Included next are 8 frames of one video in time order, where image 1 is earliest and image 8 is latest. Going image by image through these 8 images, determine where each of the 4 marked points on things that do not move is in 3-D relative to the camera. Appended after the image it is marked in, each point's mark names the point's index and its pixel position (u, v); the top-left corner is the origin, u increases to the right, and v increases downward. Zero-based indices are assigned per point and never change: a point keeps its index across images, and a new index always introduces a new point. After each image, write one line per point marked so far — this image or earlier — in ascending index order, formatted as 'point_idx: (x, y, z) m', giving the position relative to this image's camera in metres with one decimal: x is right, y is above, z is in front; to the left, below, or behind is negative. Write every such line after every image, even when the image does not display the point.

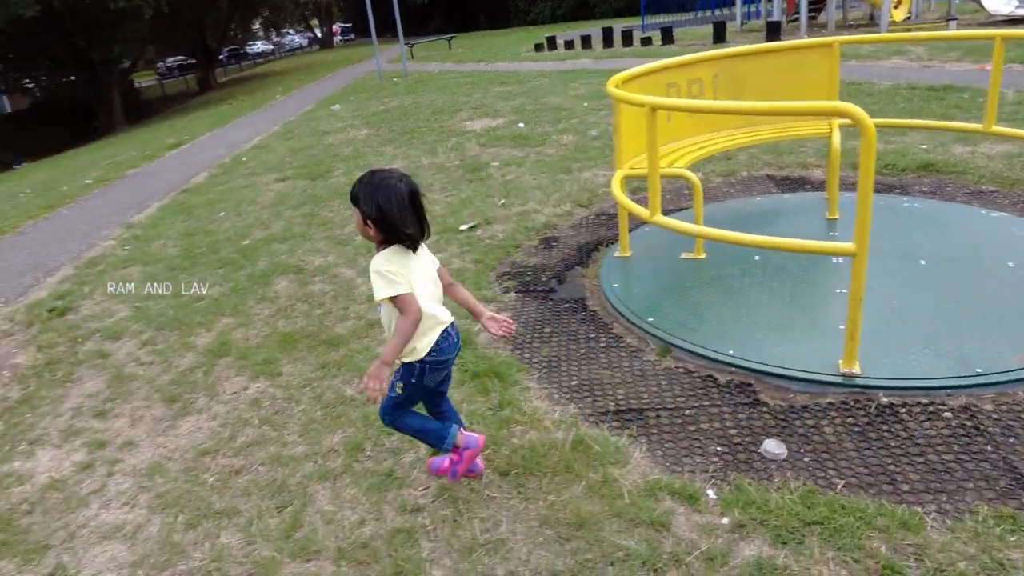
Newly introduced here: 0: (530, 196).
0: (+0.2, +0.7, +5.8) m
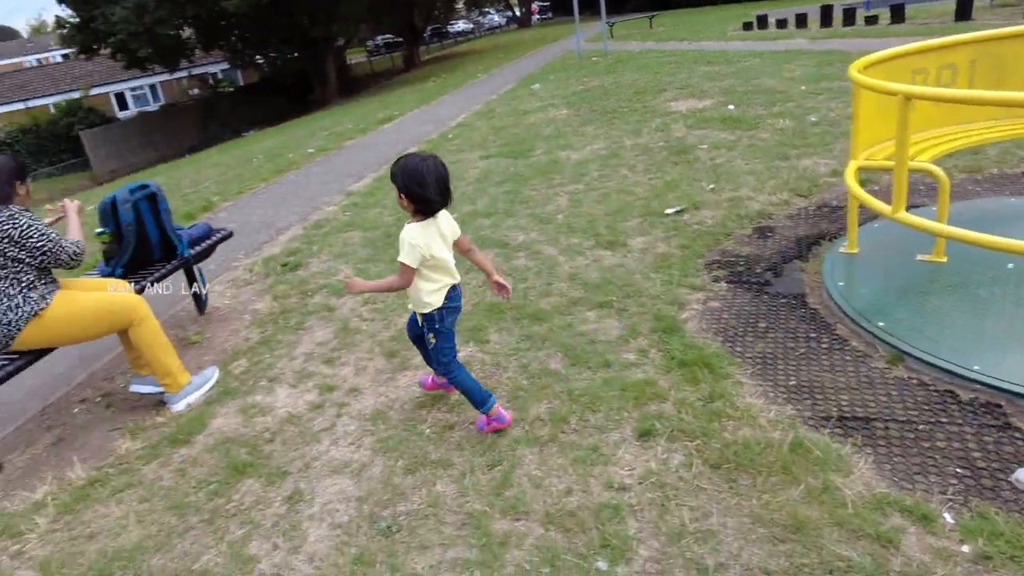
0: (+1.8, +0.8, +5.5) m
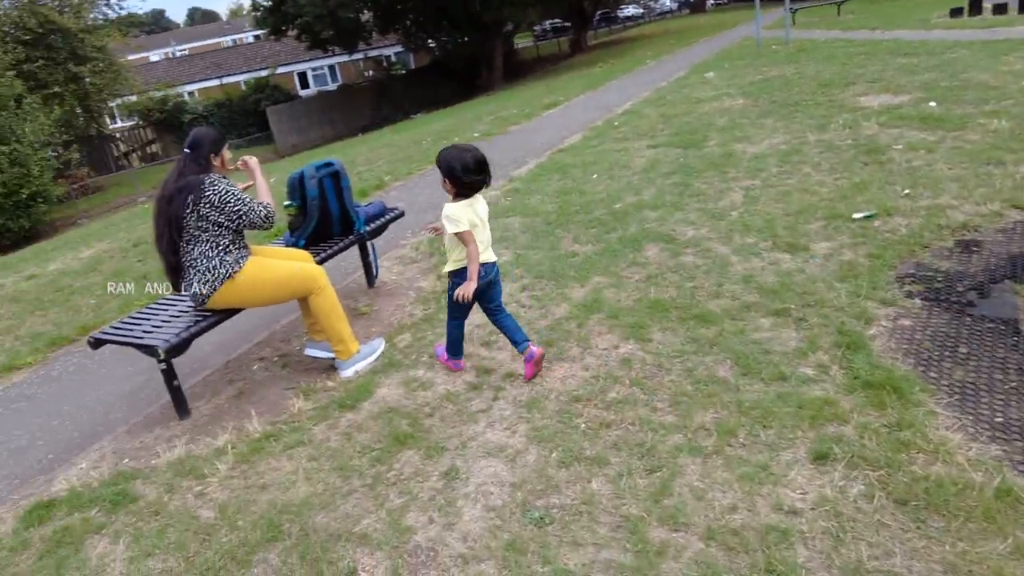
0: (+3.0, +0.7, +5.0) m
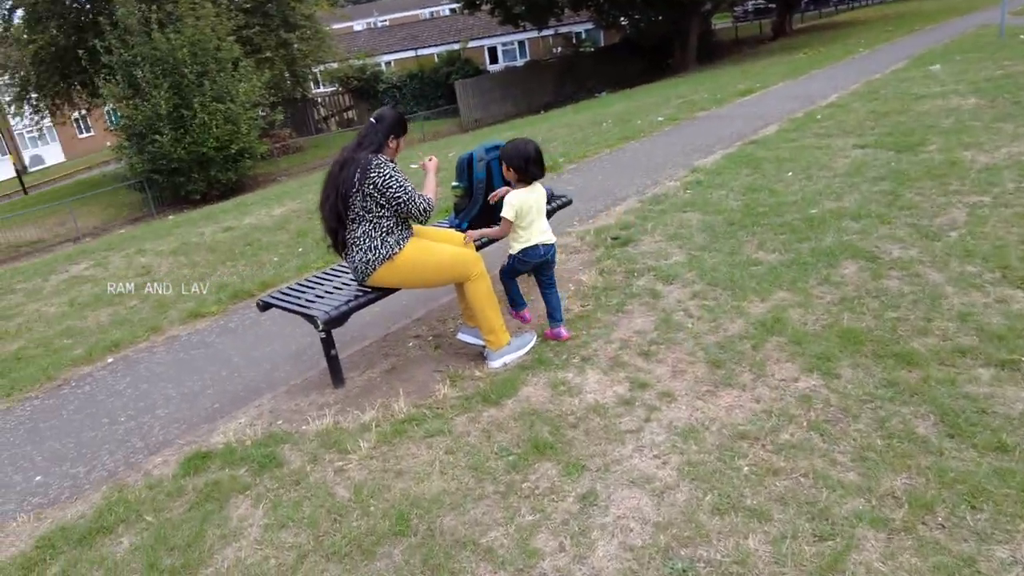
0: (+4.0, +0.3, +3.9) m
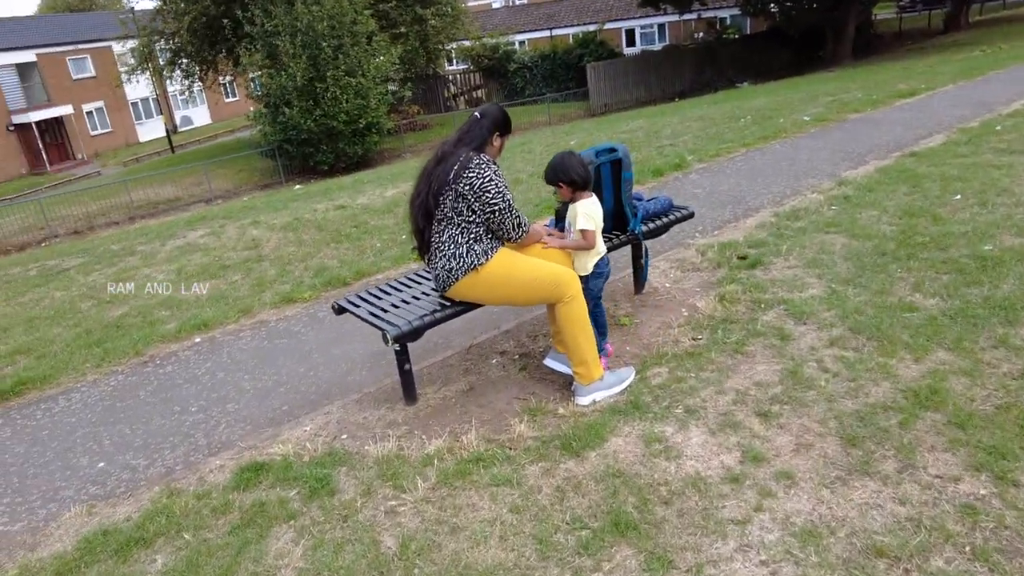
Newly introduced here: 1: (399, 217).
0: (+4.4, -0.2, +2.8) m
1: (-1.3, +0.8, +8.5) m
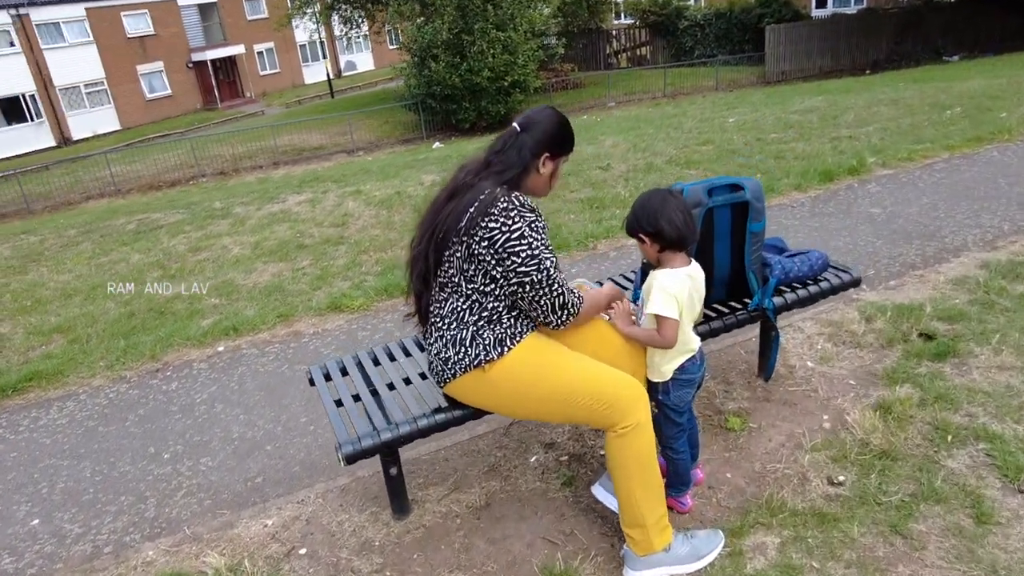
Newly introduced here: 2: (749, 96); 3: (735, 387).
0: (+4.2, -1.1, +0.7) m
1: (-0.1, +0.9, +7.3) m
2: (+4.9, +4.0, +15.1) m
3: (+1.0, -0.5, +3.4) m
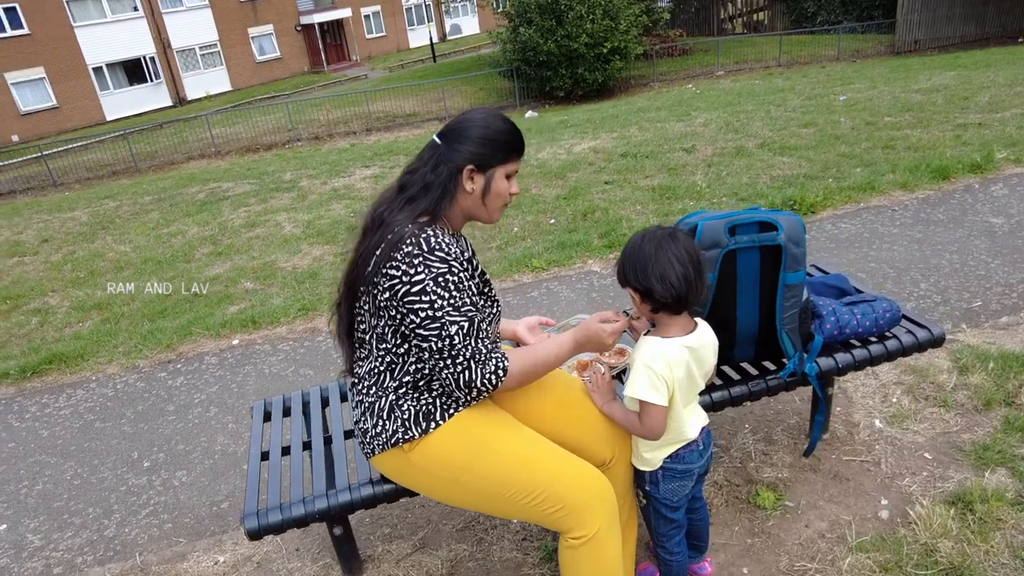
0: (+3.7, -1.5, -0.3) m
1: (+0.5, +0.9, +6.8) m
2: (+6.7, +4.1, +13.6) m
3: (+1.0, -0.6, +2.8) m
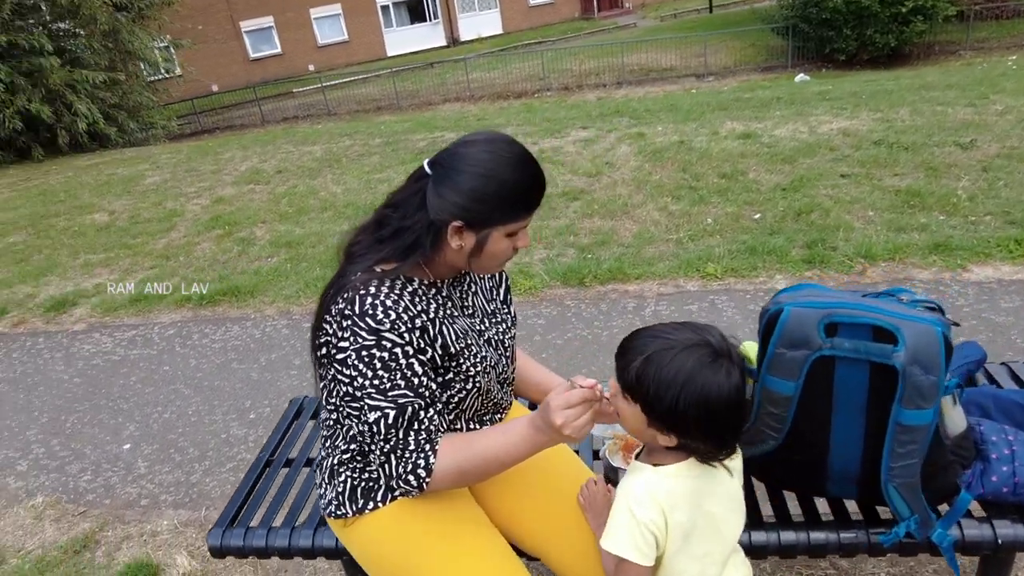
0: (+2.5, -2.3, -1.6) m
1: (+2.2, +0.9, +5.8) m
2: (+10.7, +3.2, +10.0) m
3: (+1.1, -0.9, +2.0) m
